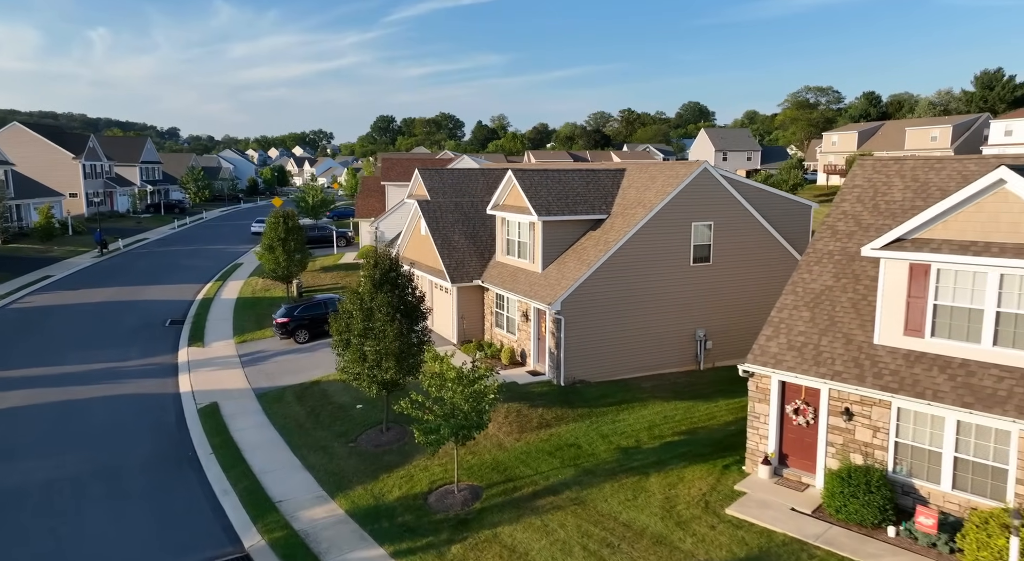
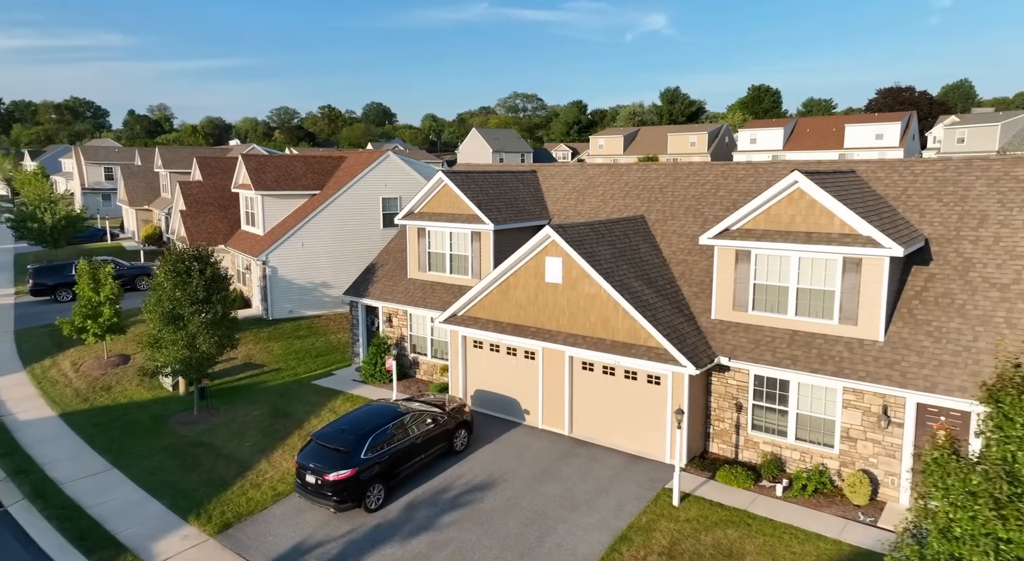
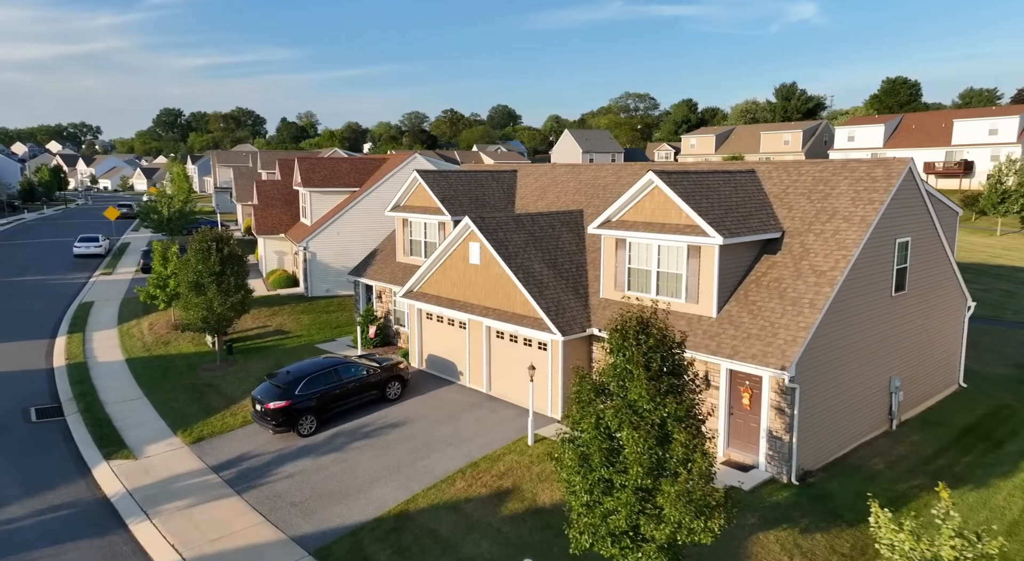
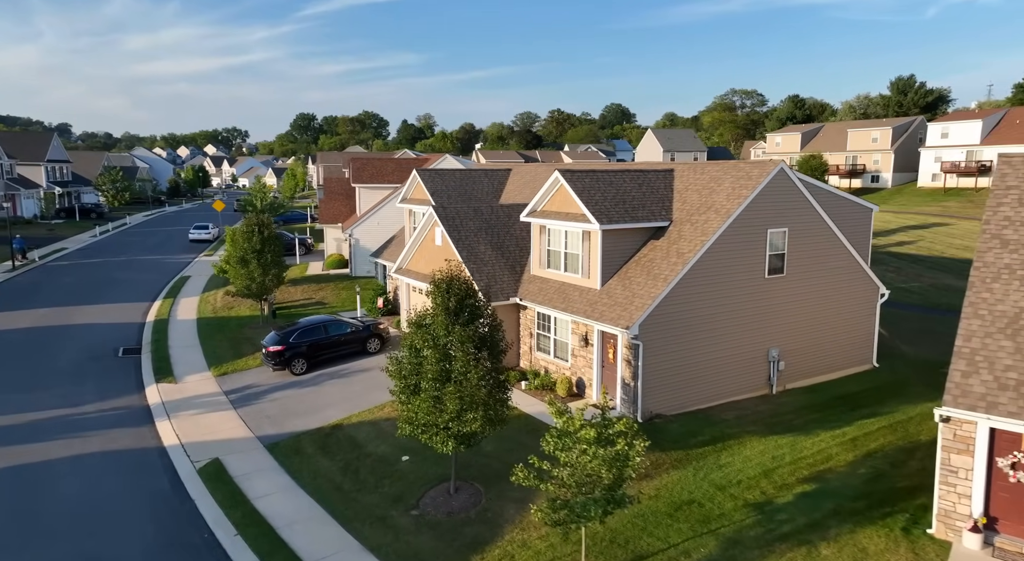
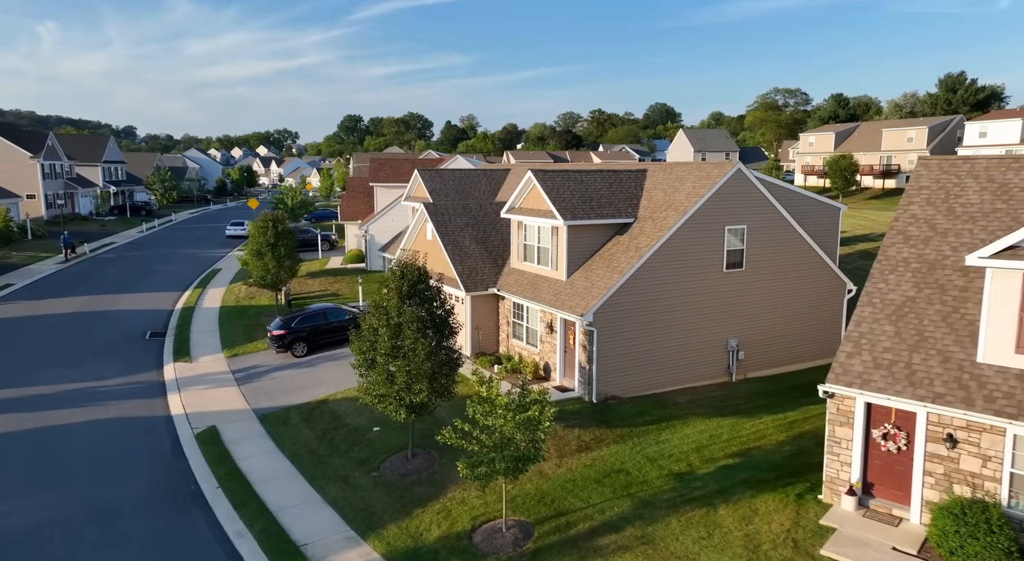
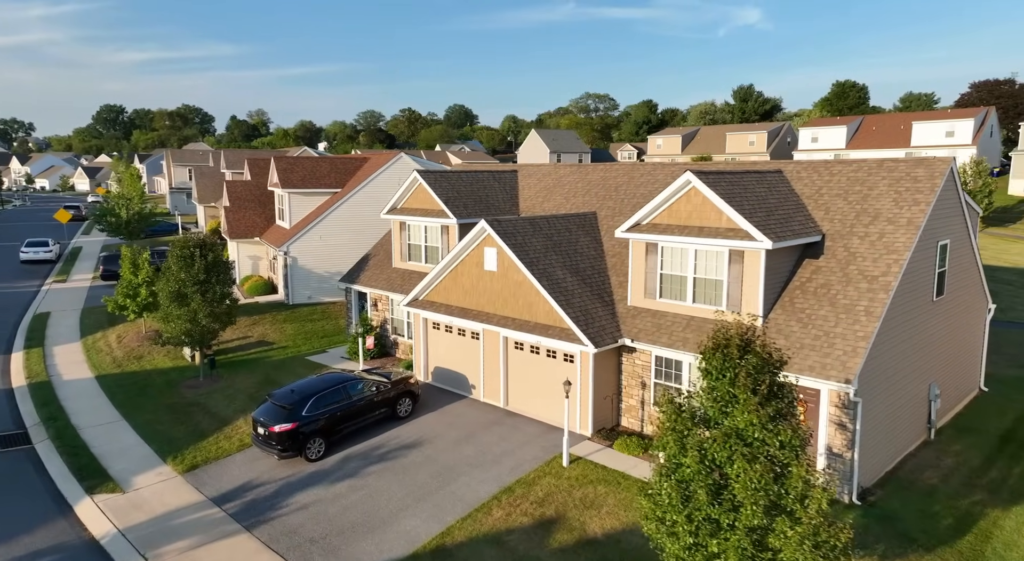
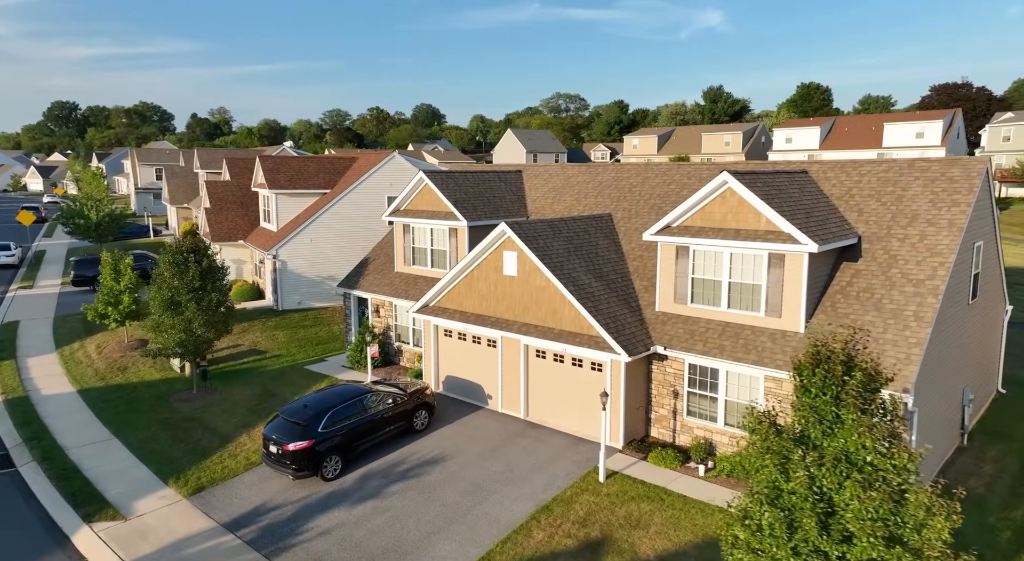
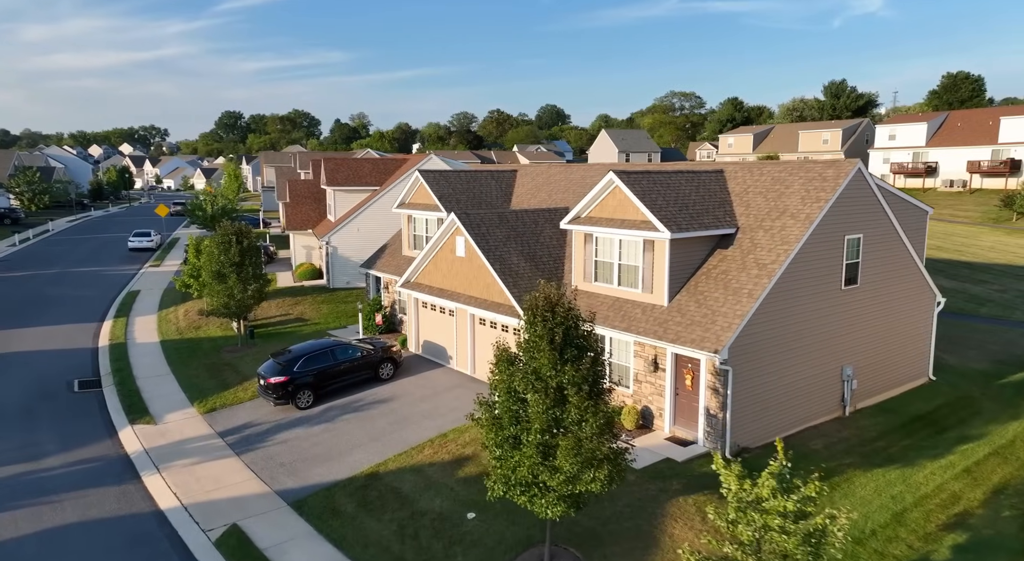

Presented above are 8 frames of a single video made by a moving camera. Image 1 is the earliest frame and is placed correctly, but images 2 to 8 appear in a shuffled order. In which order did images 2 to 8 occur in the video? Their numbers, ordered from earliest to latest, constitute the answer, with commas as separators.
5, 4, 8, 3, 6, 7, 2
